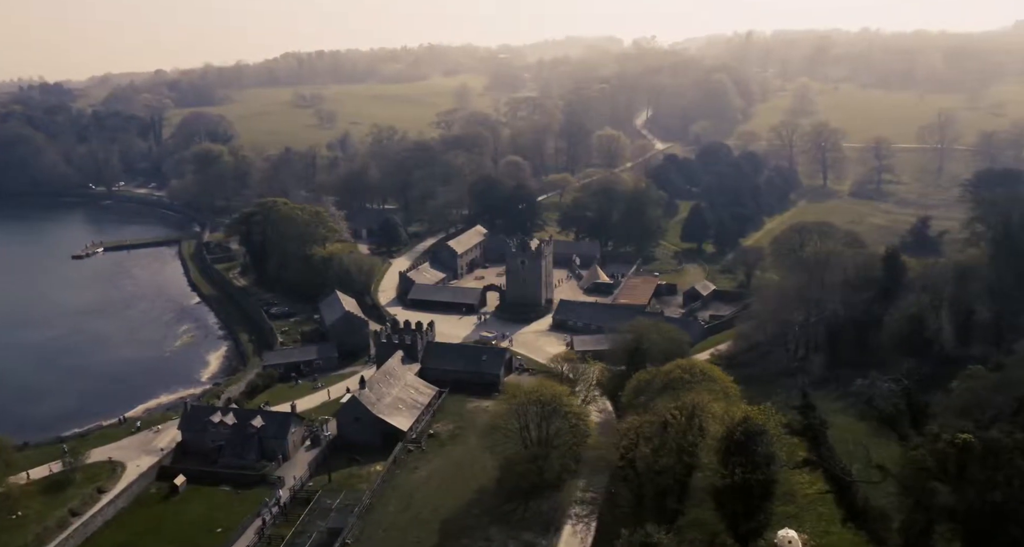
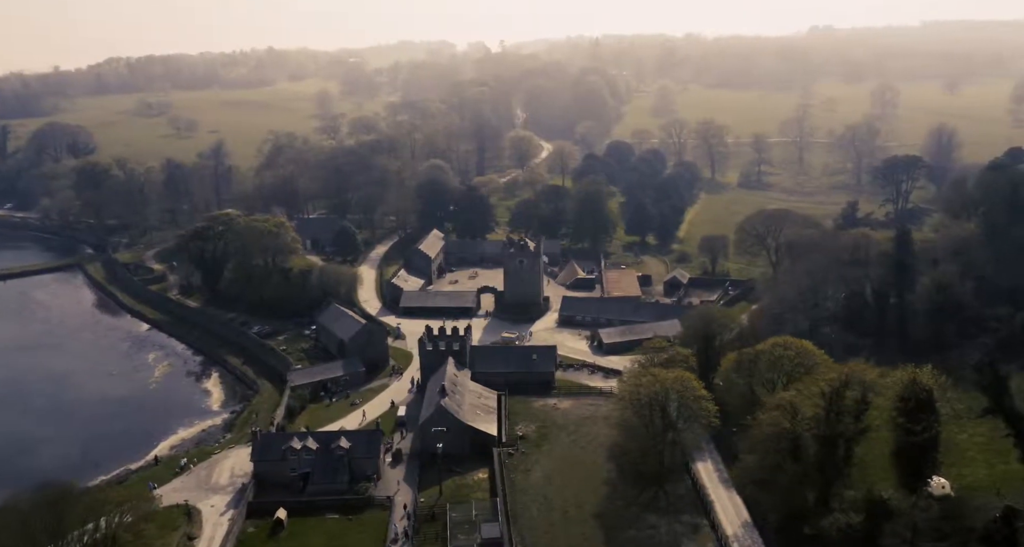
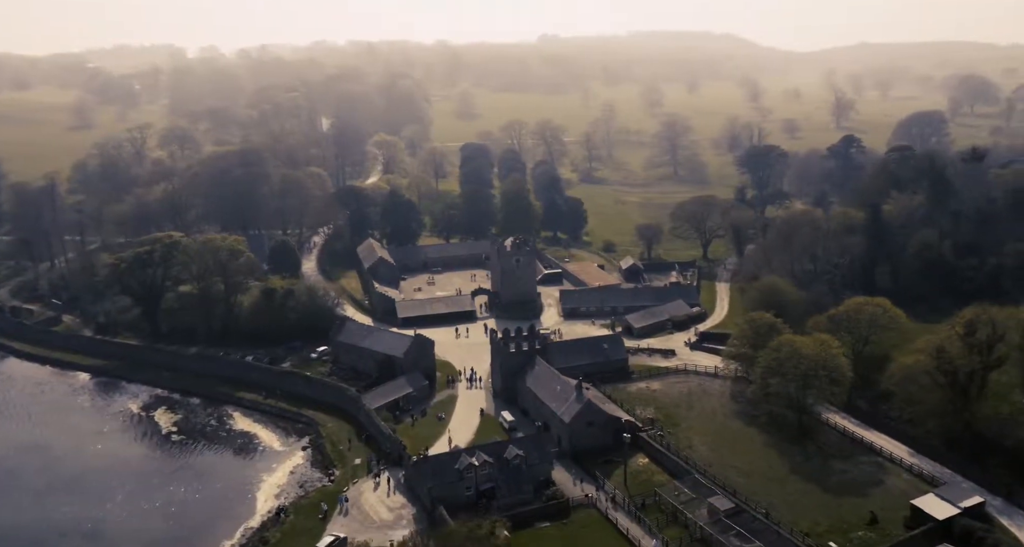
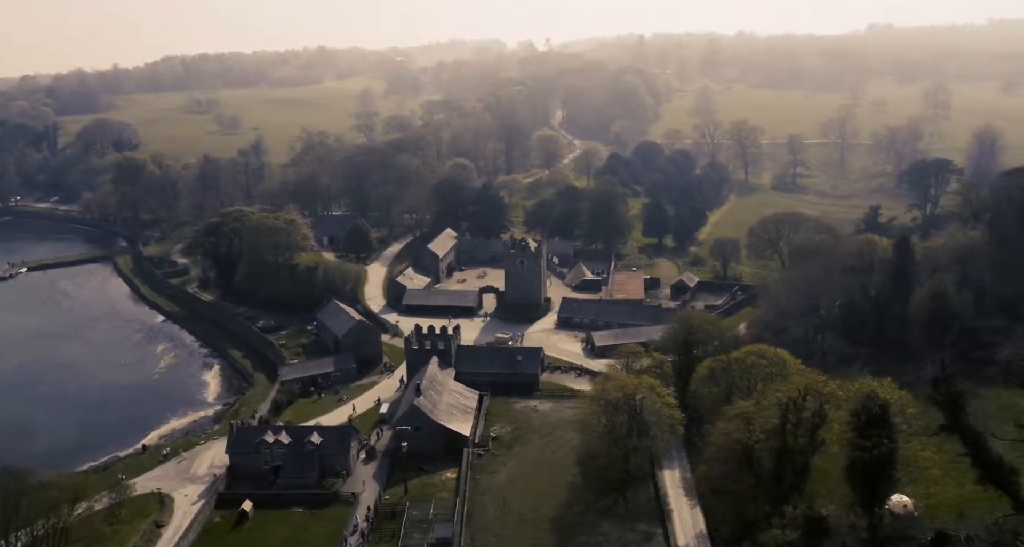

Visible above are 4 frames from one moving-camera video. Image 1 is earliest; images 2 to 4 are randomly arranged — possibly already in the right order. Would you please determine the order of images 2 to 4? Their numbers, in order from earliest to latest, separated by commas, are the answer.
4, 2, 3
